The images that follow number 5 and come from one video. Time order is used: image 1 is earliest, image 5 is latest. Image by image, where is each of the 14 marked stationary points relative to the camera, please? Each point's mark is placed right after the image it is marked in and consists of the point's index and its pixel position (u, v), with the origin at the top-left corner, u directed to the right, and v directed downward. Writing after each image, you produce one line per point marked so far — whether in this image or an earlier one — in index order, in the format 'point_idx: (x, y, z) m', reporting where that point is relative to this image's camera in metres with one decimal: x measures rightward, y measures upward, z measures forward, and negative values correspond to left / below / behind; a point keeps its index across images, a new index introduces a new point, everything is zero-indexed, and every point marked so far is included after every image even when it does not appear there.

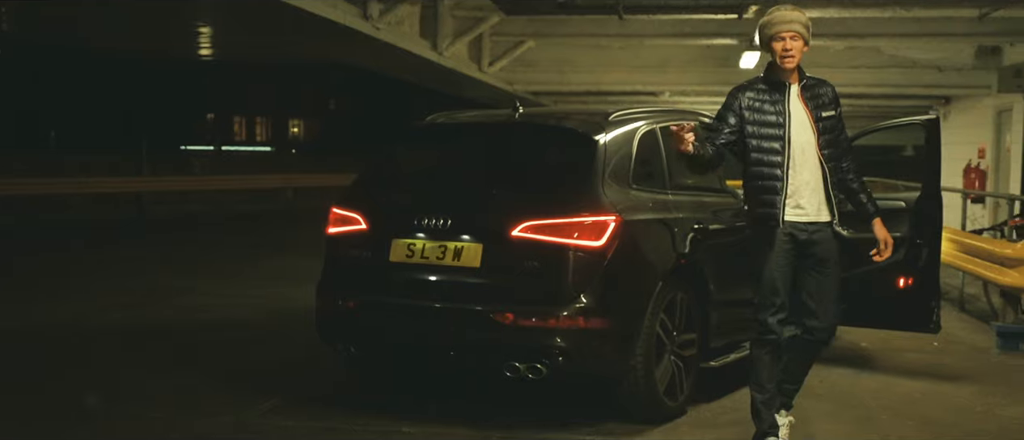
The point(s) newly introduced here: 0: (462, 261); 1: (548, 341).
0: (-0.2, -0.2, +5.4) m
1: (+0.2, -0.6, +5.2) m
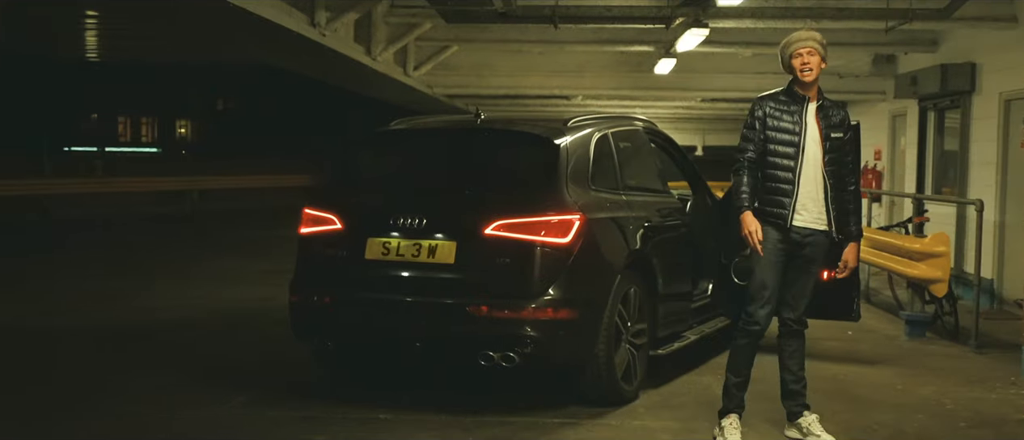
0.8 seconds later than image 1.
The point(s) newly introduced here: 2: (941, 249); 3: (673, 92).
0: (-0.4, -0.2, +5.7) m
1: (0.0, -0.6, +5.5) m
2: (+3.4, -0.2, +8.4) m
3: (+2.9, +2.3, +19.1) m
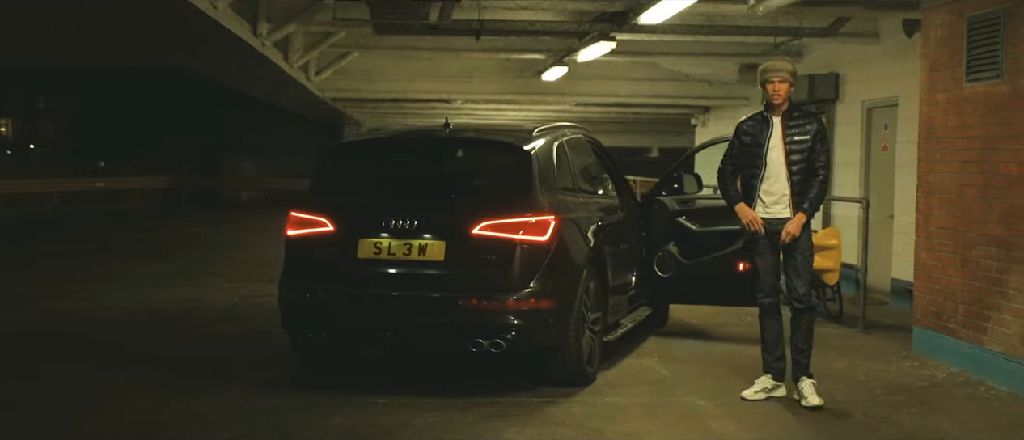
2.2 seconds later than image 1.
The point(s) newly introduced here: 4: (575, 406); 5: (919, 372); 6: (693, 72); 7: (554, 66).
0: (-0.5, -0.2, +6.2) m
1: (0.0, -0.6, +6.2) m
2: (+2.9, -0.2, +9.5) m
3: (+0.8, +2.3, +20.0) m
4: (+0.4, -1.1, +6.1) m
5: (+2.8, -1.0, +7.2) m
6: (+3.1, +2.6, +18.3) m
7: (+0.6, +2.2, +15.0) m
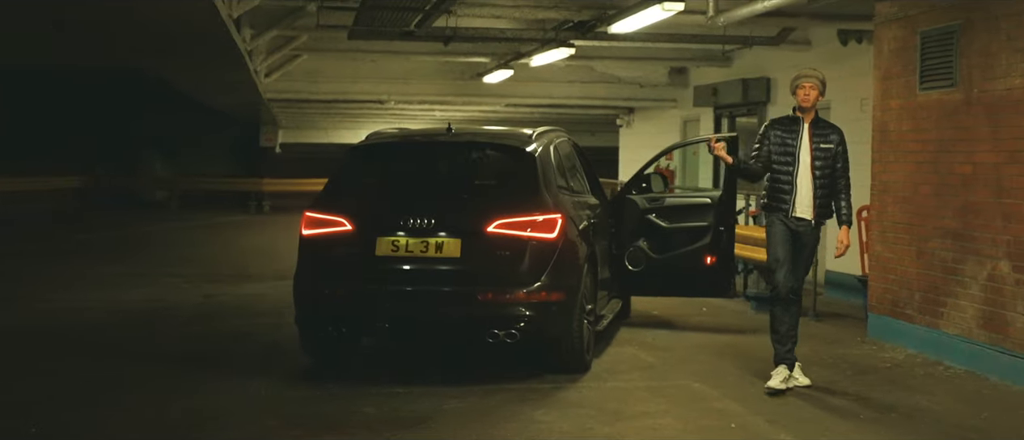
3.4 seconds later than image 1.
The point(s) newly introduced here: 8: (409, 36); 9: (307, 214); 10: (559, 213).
0: (-0.4, -0.2, +6.6) m
1: (0.0, -0.6, +6.6) m
2: (+2.6, -0.2, +10.2) m
3: (-0.5, +2.3, +20.4) m
4: (+0.4, -1.1, +6.5) m
5: (+2.7, -1.0, +7.9) m
6: (+2.0, +2.6, +19.0) m
7: (-0.2, +2.2, +15.4) m
8: (-1.0, +1.8, +10.2) m
9: (-1.4, 0.0, +7.0) m
10: (+0.3, 0.0, +6.8) m
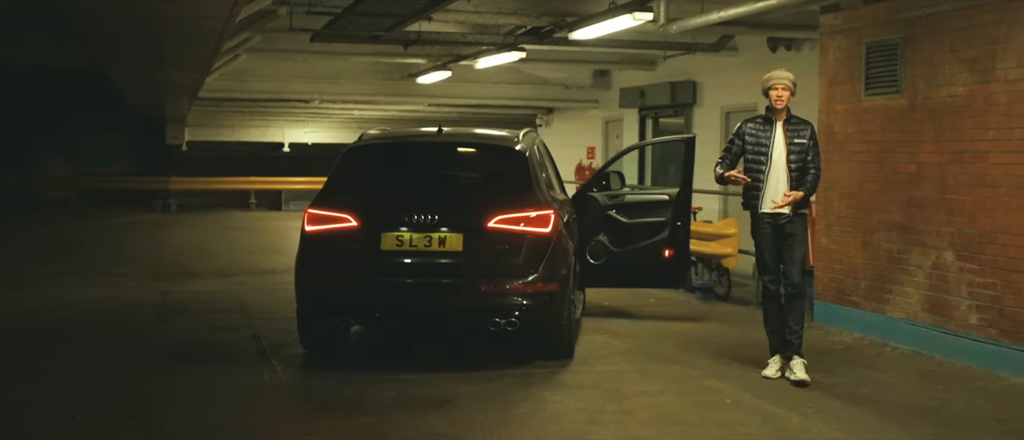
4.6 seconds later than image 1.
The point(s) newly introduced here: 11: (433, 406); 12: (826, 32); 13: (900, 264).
0: (-0.5, -0.2, +7.0) m
1: (0.0, -0.5, +7.1) m
2: (+2.2, -0.1, +10.9) m
3: (-1.9, +2.4, +20.7) m
4: (+0.4, -1.0, +7.0) m
5: (+2.6, -1.0, +8.6) m
6: (+0.8, +2.6, +19.6) m
7: (-1.1, +2.2, +15.8) m
8: (-1.4, +1.8, +10.5) m
9: (-1.4, +0.1, +7.3) m
10: (+0.3, +0.1, +7.3) m
11: (-0.5, -1.1, +6.3) m
12: (+2.7, +1.6, +9.0) m
13: (+3.0, -0.3, +8.1) m
